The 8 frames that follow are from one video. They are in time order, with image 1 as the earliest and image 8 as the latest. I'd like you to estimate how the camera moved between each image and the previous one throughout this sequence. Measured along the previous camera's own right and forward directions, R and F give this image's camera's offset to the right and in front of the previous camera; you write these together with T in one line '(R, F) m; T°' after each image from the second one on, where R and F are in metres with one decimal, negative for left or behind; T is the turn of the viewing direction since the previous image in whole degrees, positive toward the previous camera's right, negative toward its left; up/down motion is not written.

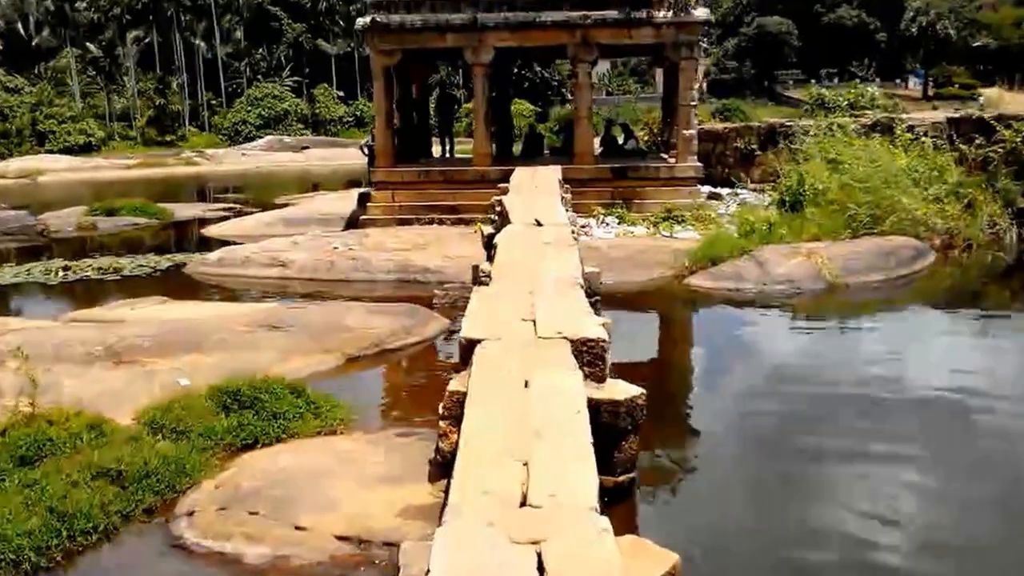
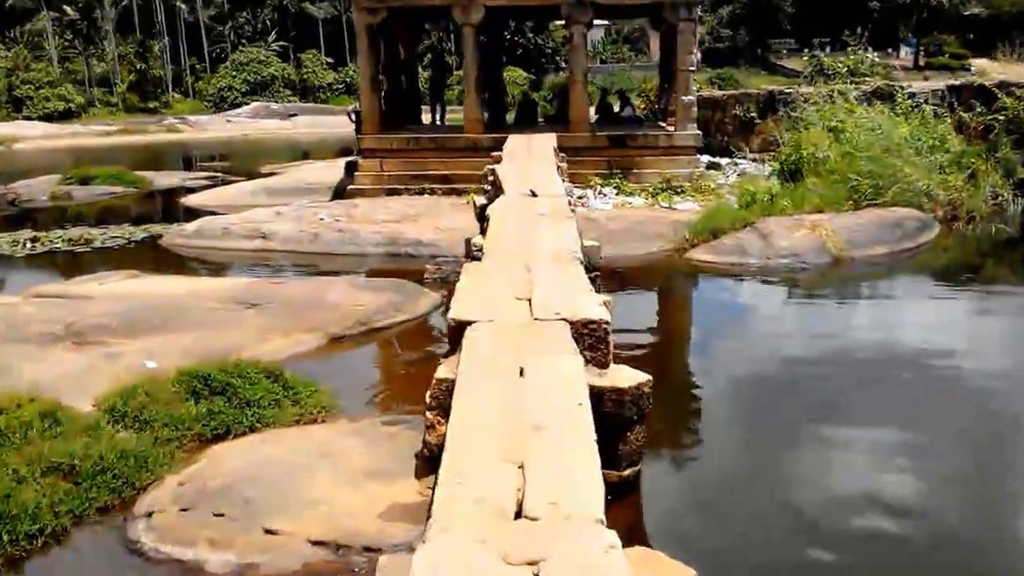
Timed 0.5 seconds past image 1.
(0.0, +0.5) m; 0°
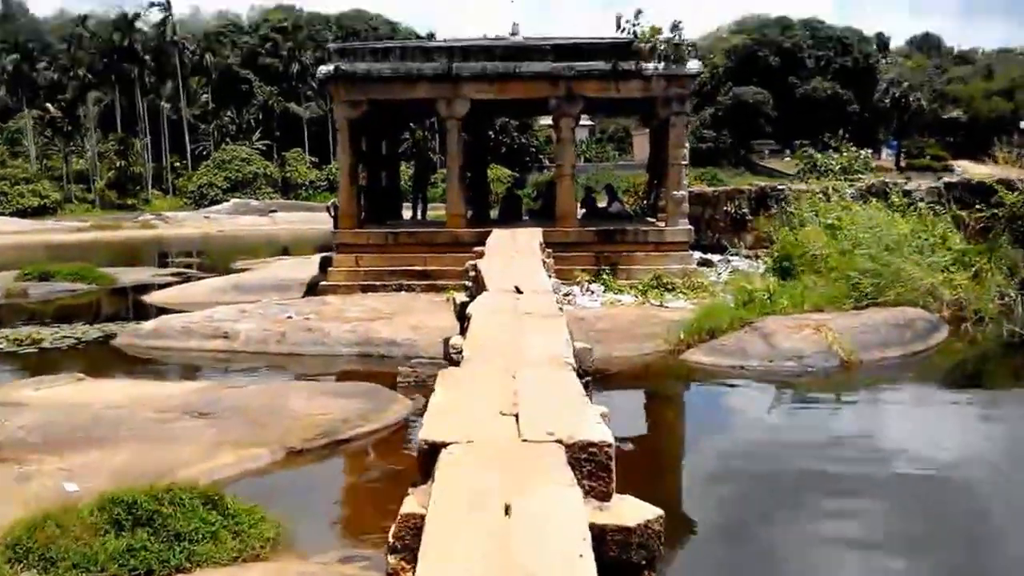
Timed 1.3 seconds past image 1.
(0.0, +0.9) m; +1°
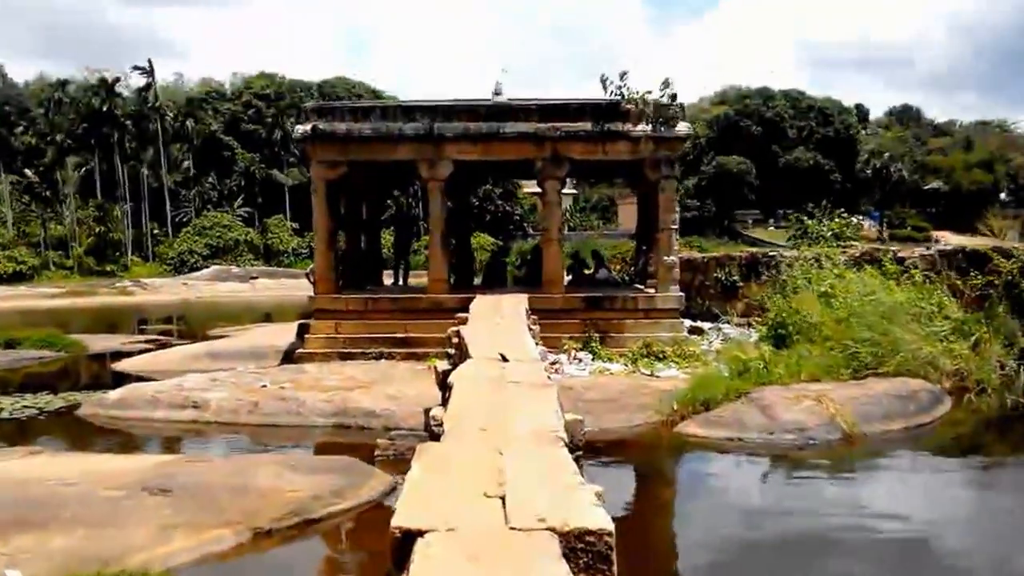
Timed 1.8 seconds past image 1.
(0.0, +0.5) m; +1°
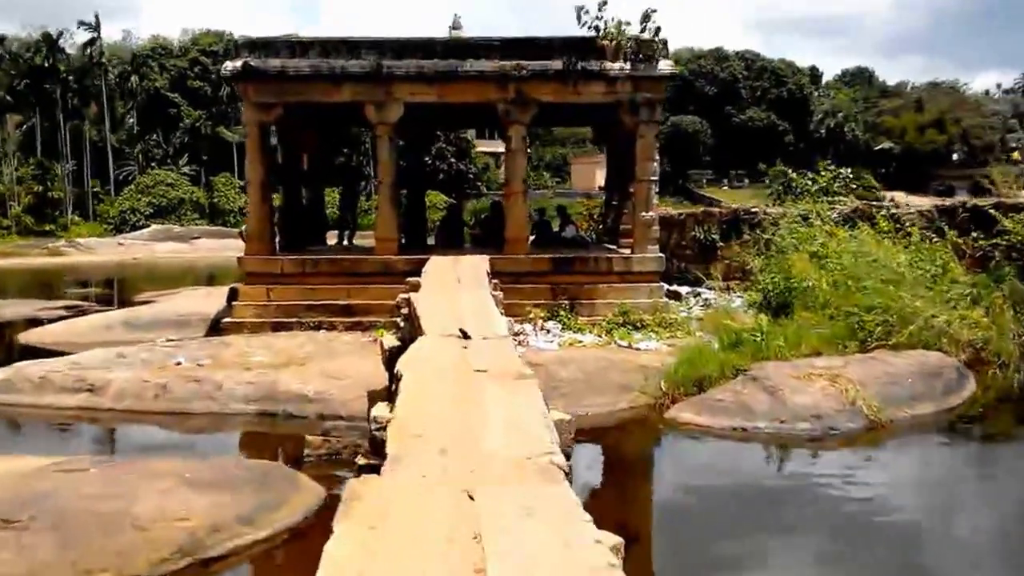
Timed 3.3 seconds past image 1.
(-0.1, +1.8) m; +2°
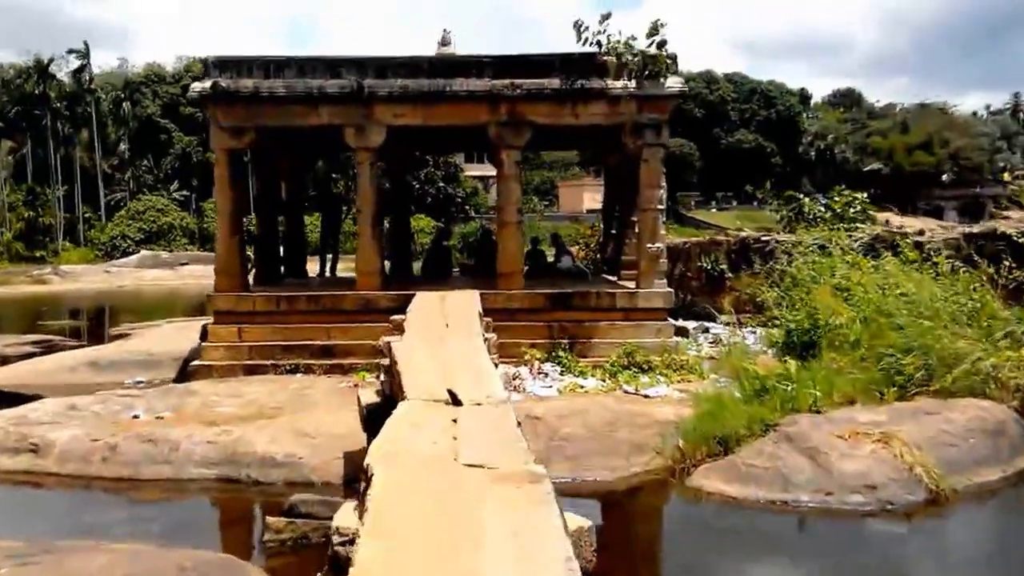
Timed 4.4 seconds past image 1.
(-0.1, +1.3) m; +1°
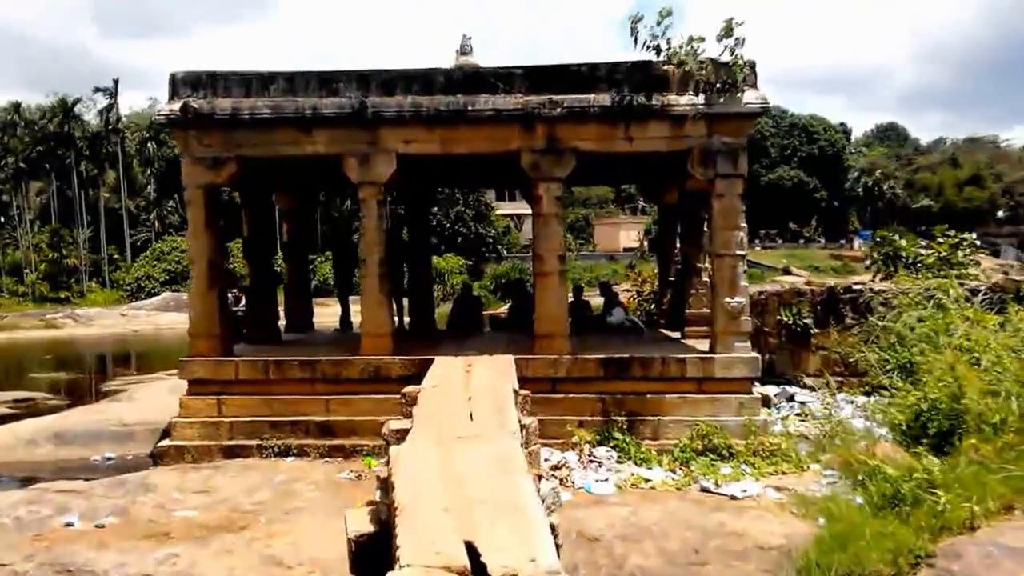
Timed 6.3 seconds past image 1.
(-0.1, +2.5) m; -2°
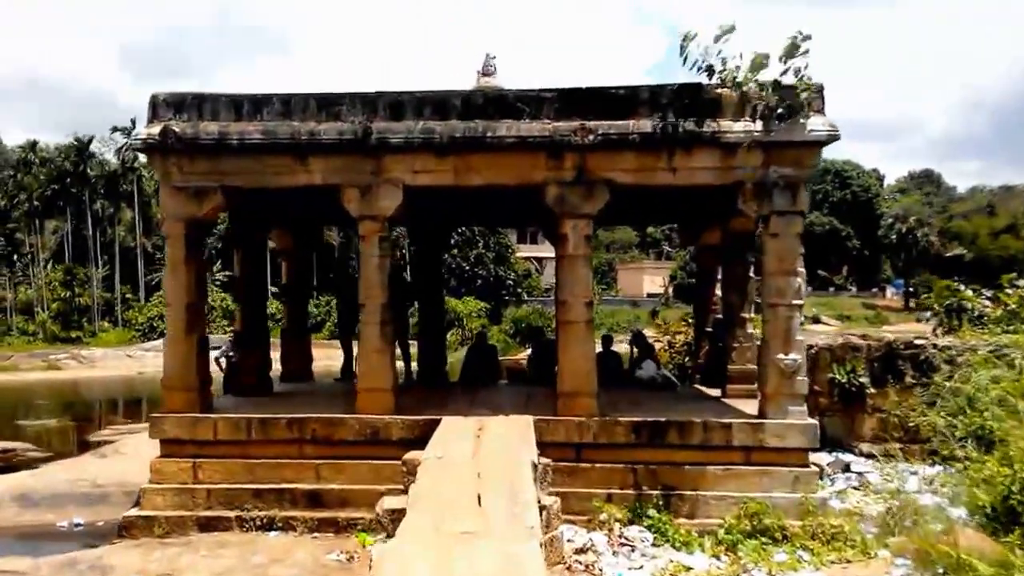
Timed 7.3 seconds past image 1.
(0.0, +1.3) m; -1°
